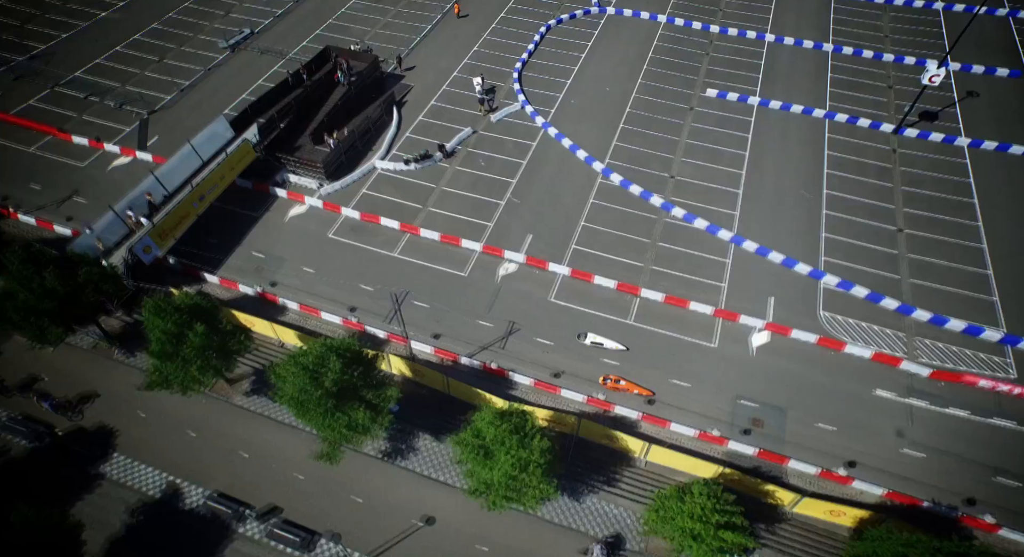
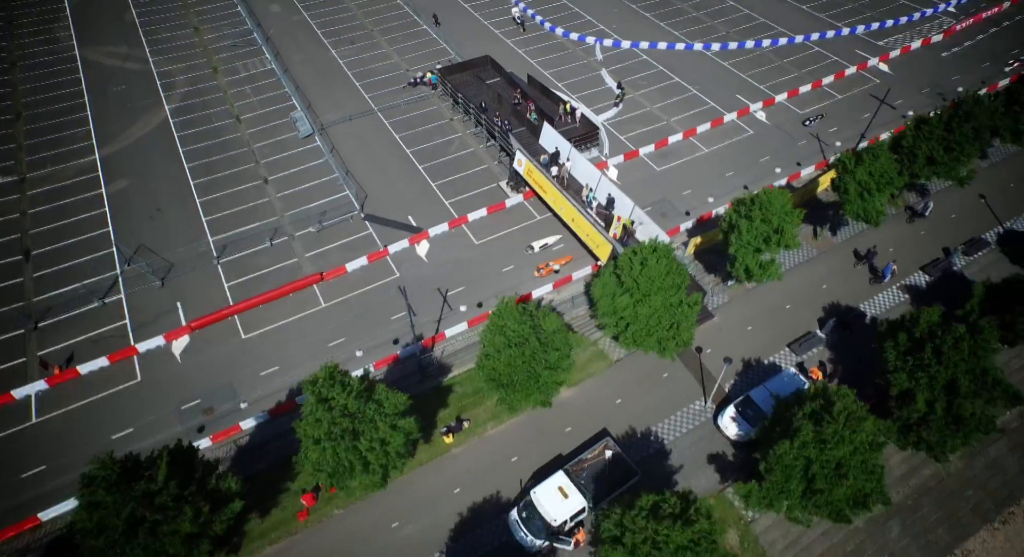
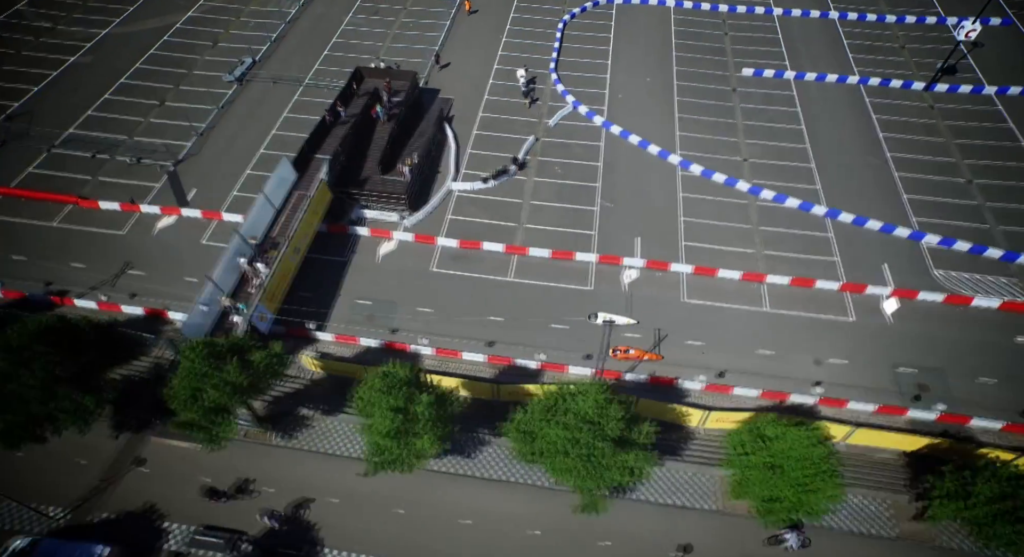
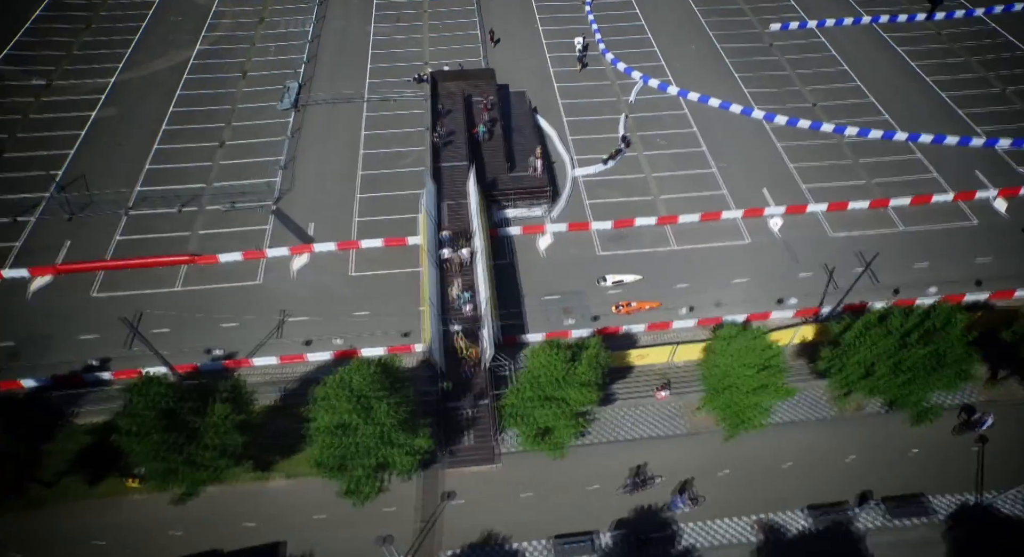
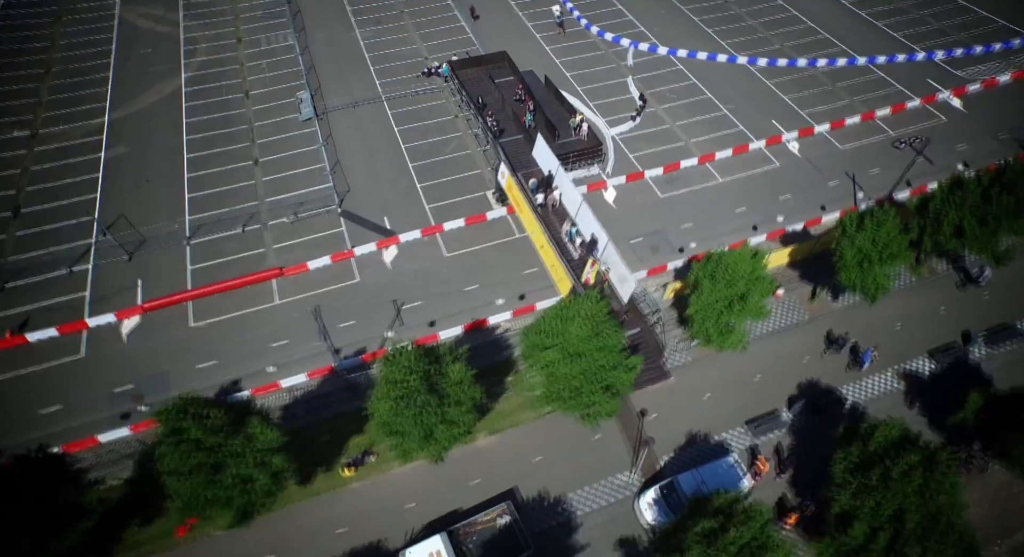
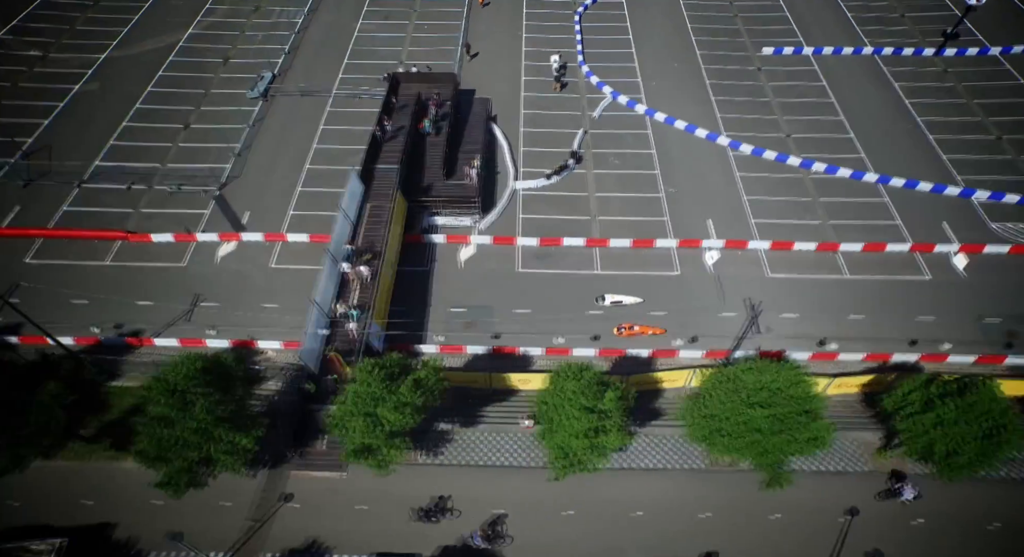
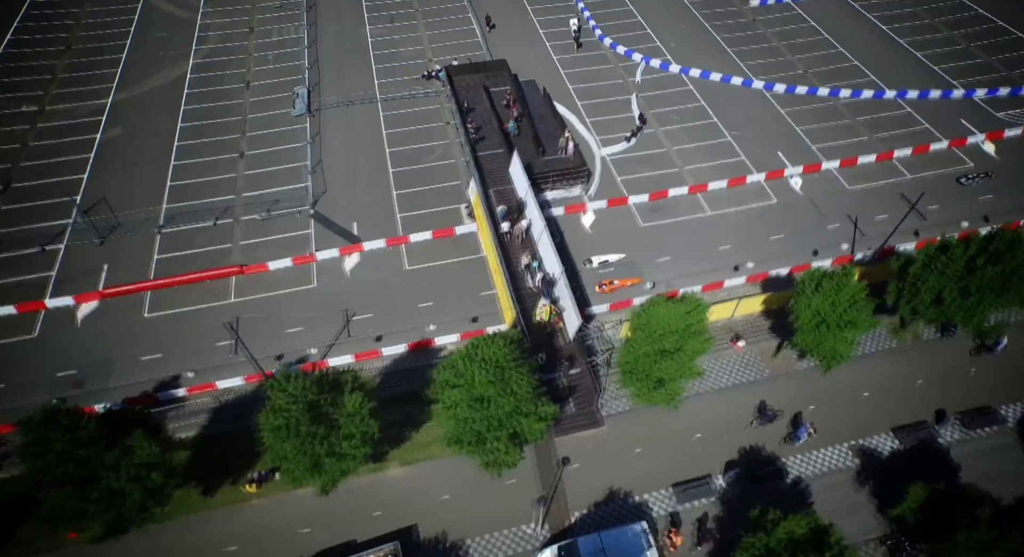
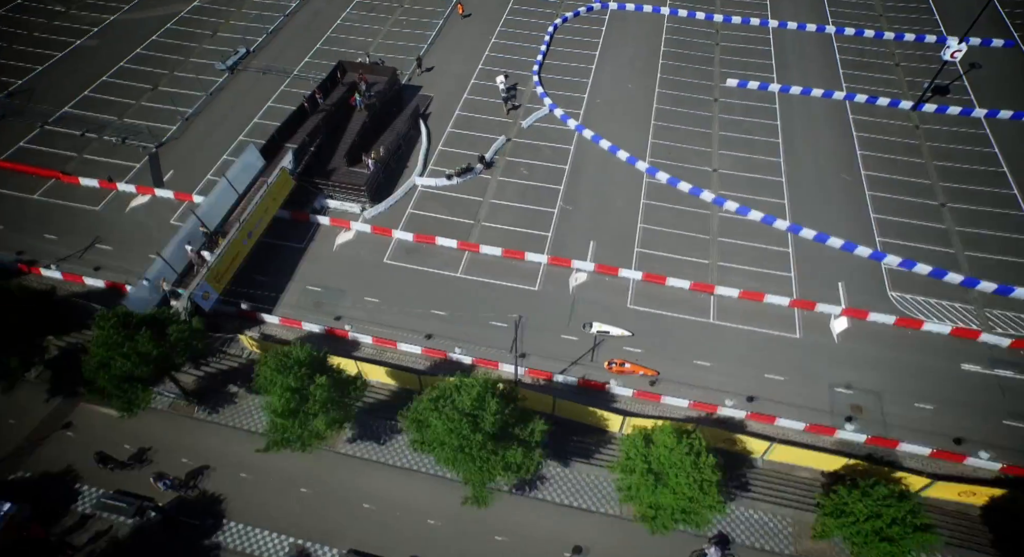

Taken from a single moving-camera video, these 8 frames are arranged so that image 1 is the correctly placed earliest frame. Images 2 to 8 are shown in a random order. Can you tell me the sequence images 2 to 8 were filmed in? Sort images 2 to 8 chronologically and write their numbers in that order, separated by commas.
8, 3, 6, 4, 7, 5, 2
